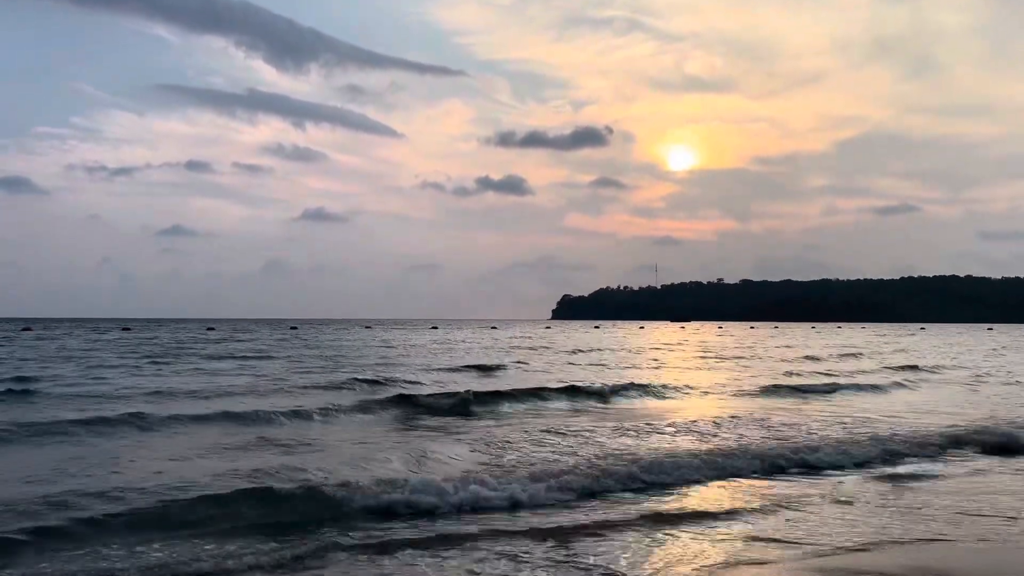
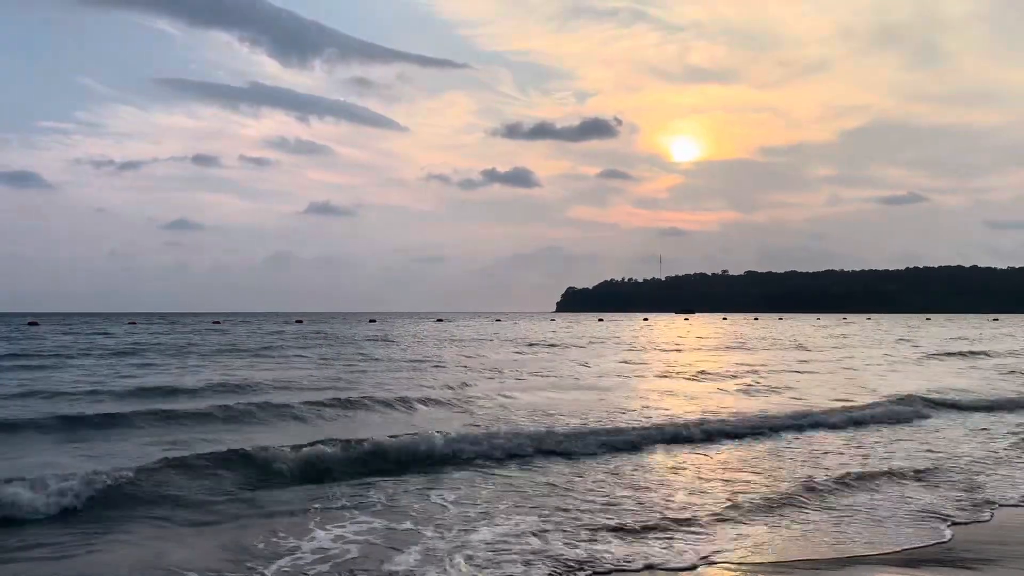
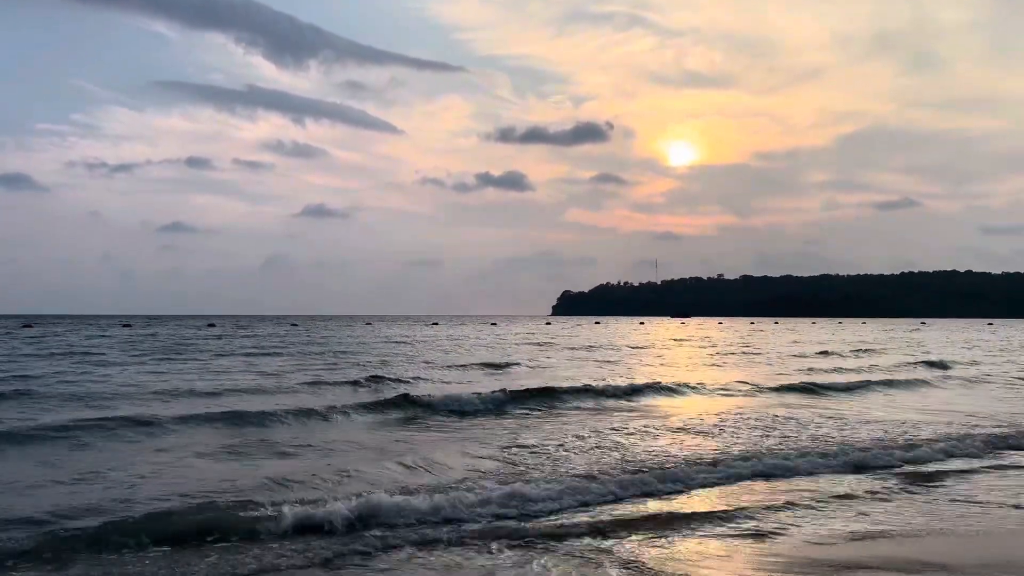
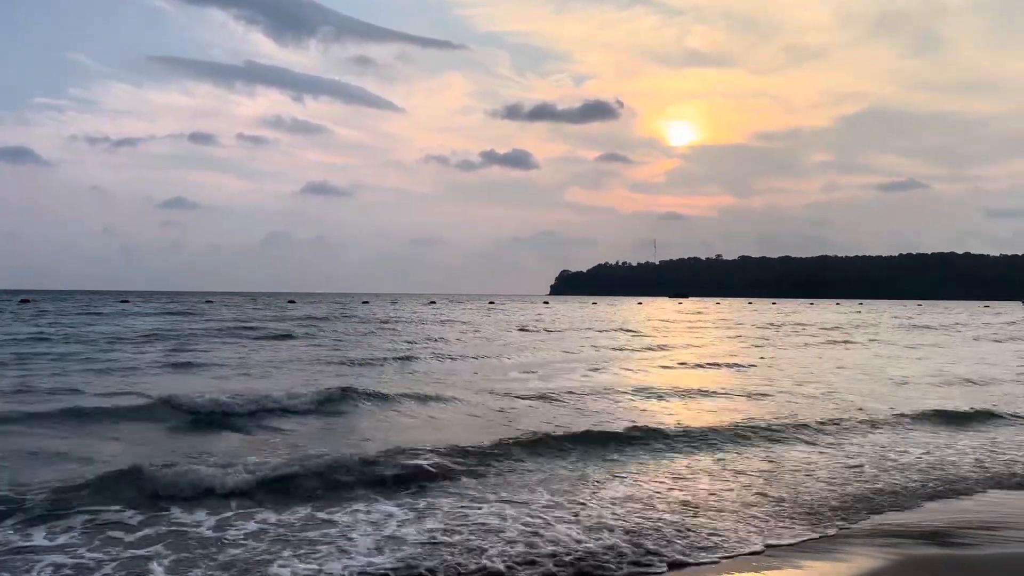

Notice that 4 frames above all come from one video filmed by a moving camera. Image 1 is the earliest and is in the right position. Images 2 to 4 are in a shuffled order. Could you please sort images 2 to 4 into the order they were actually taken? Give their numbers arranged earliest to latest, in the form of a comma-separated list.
3, 2, 4
